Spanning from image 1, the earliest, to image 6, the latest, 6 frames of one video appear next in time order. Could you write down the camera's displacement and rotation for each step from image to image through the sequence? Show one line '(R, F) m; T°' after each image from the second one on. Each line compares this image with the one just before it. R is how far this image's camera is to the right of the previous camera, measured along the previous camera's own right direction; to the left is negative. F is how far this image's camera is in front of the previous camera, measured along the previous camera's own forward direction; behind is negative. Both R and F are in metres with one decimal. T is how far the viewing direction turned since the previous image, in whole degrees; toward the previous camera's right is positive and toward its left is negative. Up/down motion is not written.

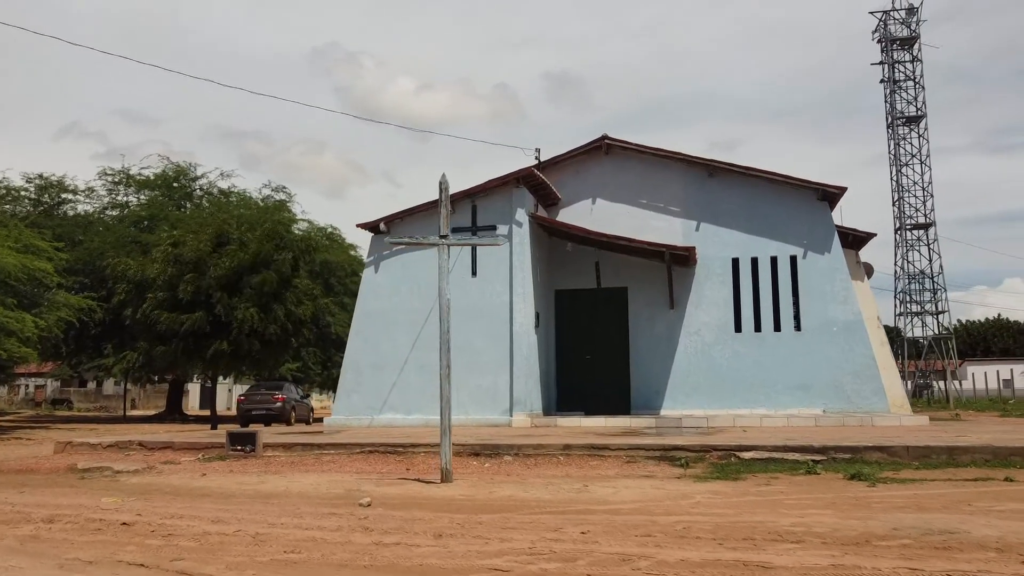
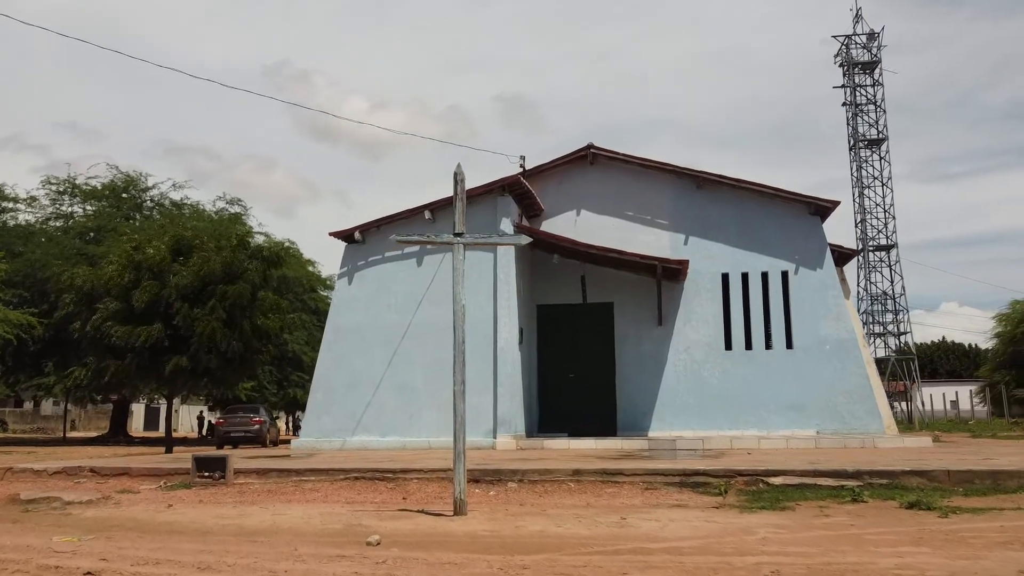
(-0.7, +1.0) m; +3°
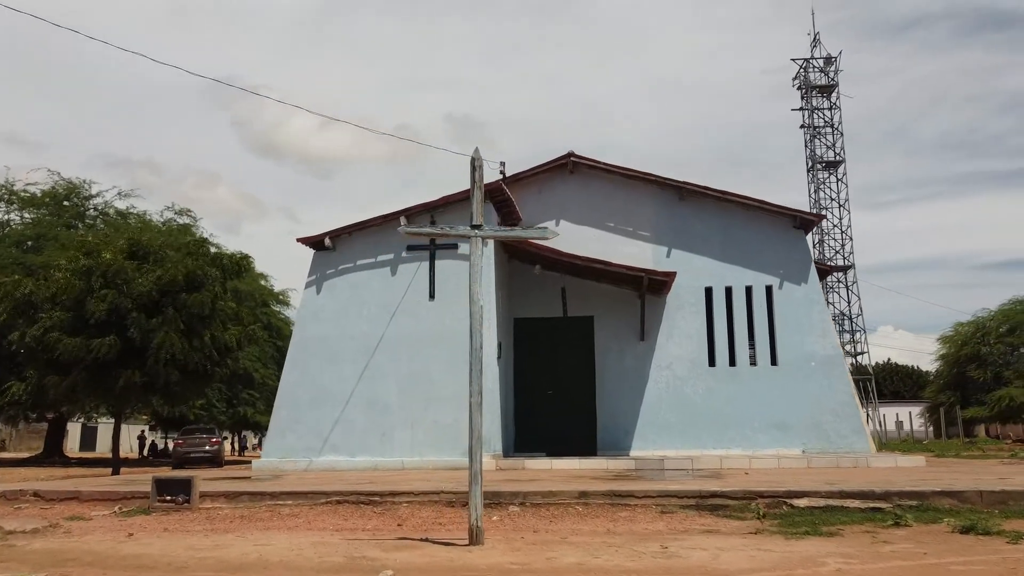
(-0.6, +0.8) m; +4°
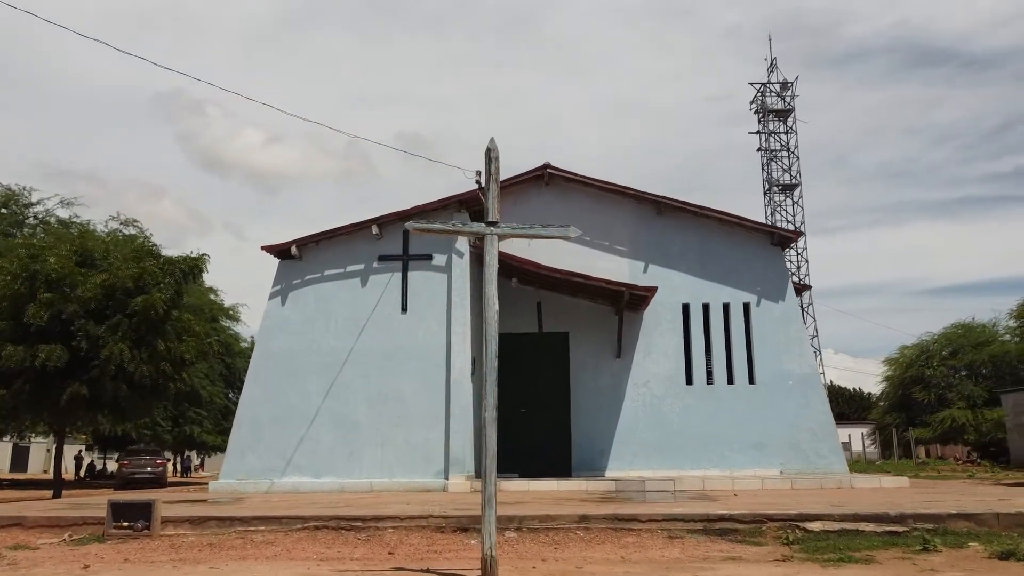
(-0.5, +0.6) m; +4°
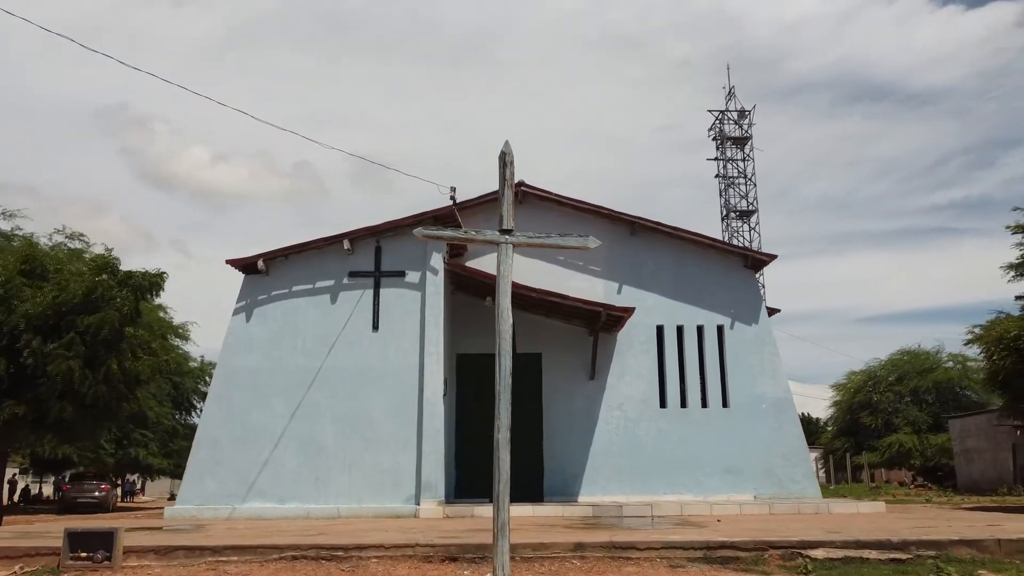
(-0.4, +0.4) m; +3°
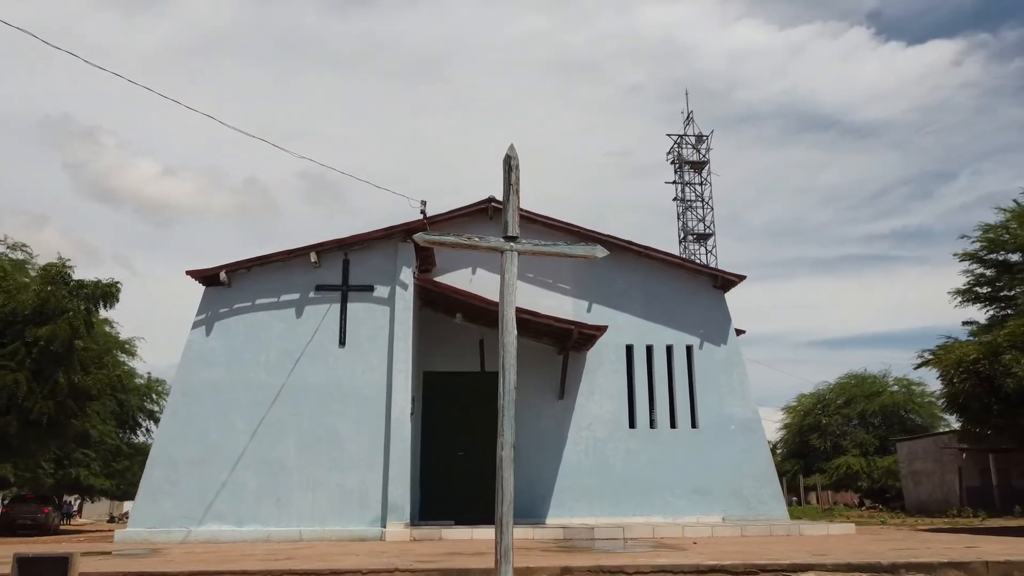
(-0.3, +0.3) m; +3°
